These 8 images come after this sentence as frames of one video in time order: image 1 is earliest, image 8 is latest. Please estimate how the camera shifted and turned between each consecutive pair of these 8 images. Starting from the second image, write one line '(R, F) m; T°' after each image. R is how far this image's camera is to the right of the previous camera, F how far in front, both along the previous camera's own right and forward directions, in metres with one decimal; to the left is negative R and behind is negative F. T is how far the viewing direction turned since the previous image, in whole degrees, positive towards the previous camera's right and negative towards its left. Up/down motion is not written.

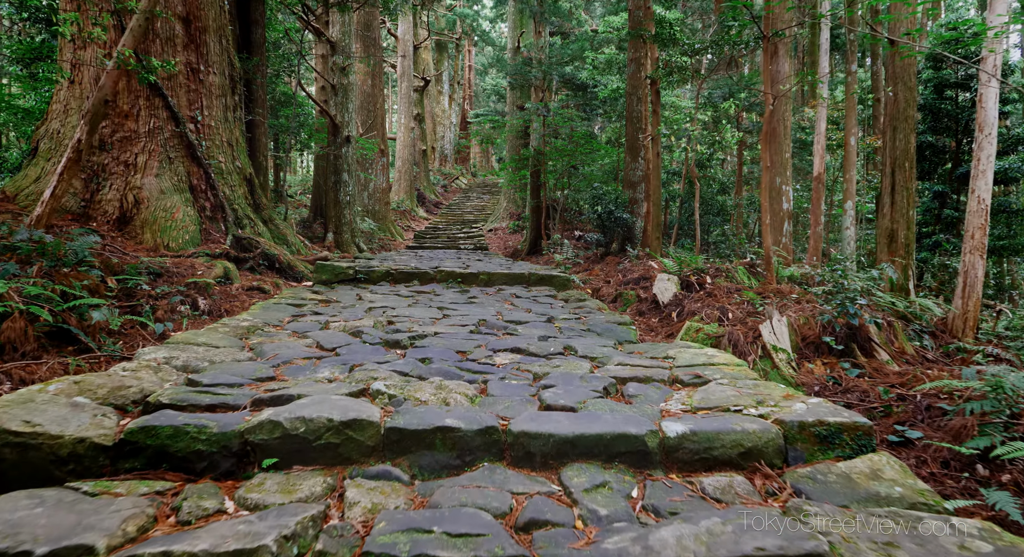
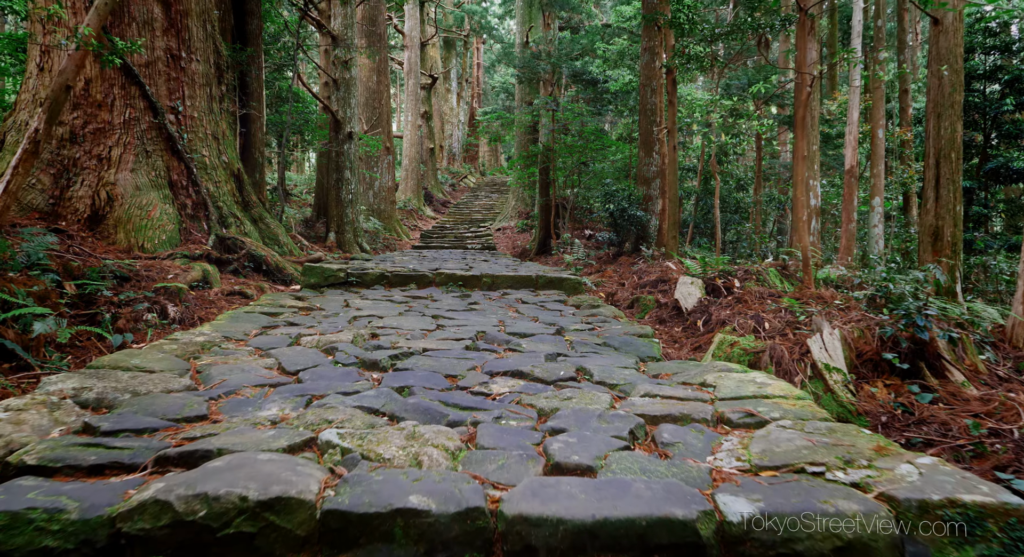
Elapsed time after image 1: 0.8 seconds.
(0.0, +0.5) m; -1°
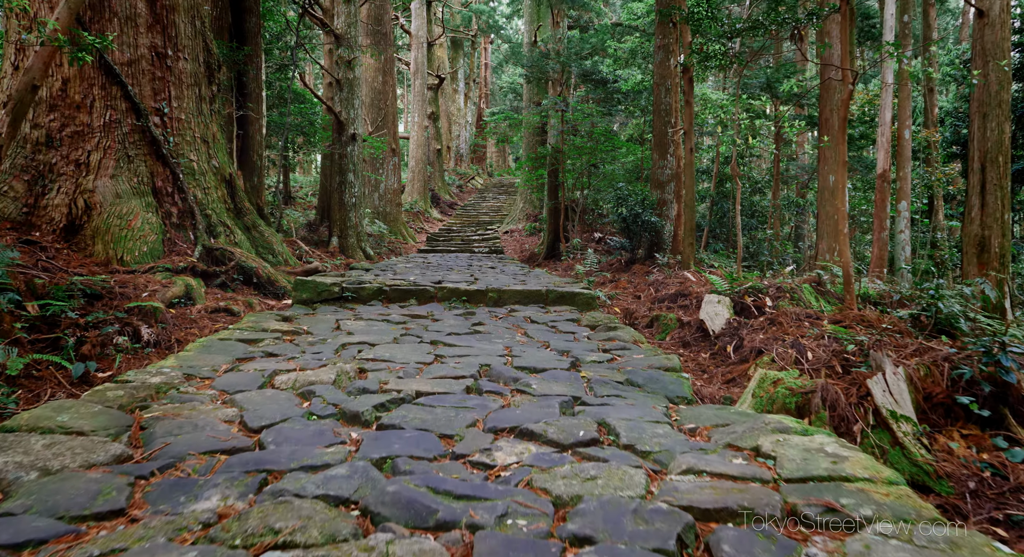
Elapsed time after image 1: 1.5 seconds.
(0.0, +0.4) m; -1°
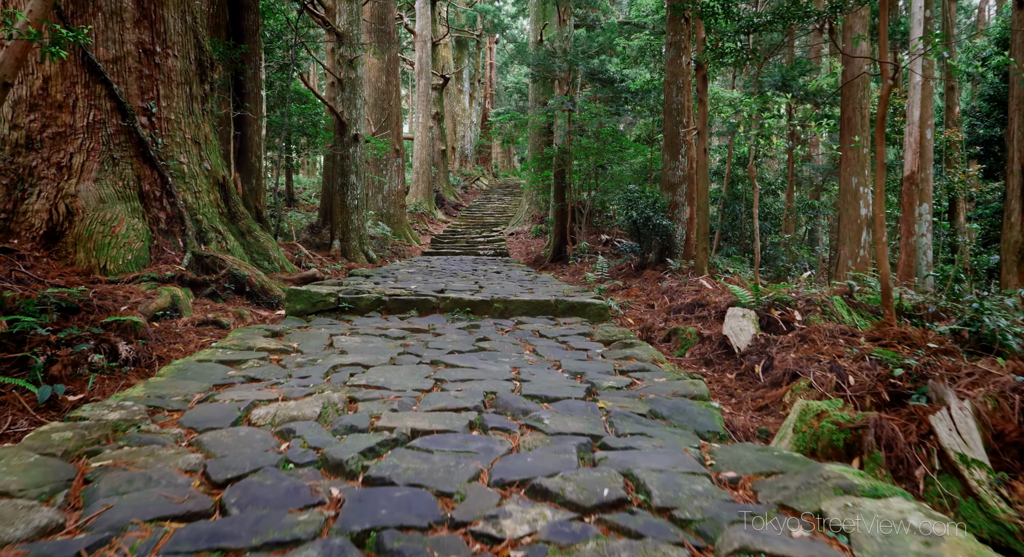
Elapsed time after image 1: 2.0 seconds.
(0.0, +0.3) m; 0°
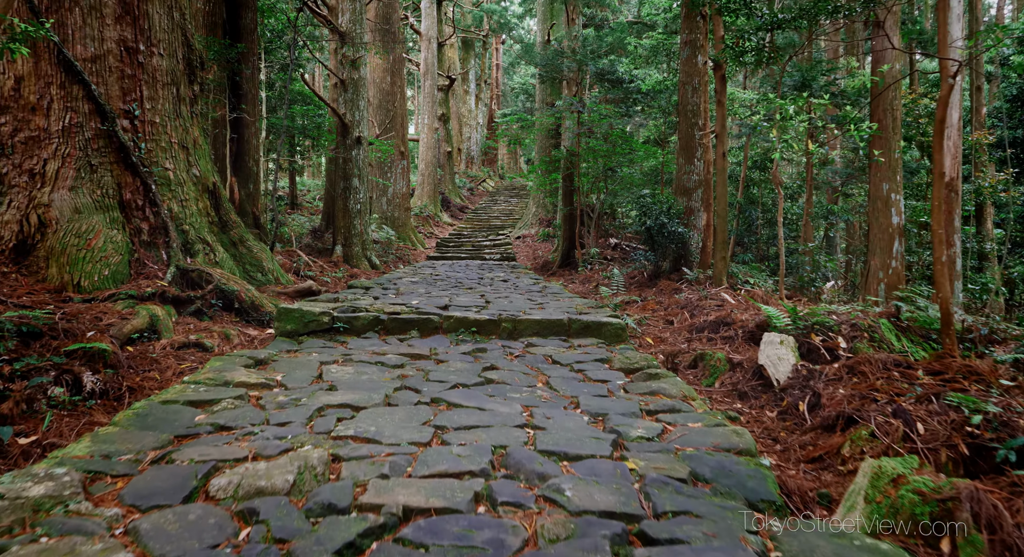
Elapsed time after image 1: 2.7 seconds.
(0.0, +0.4) m; 0°
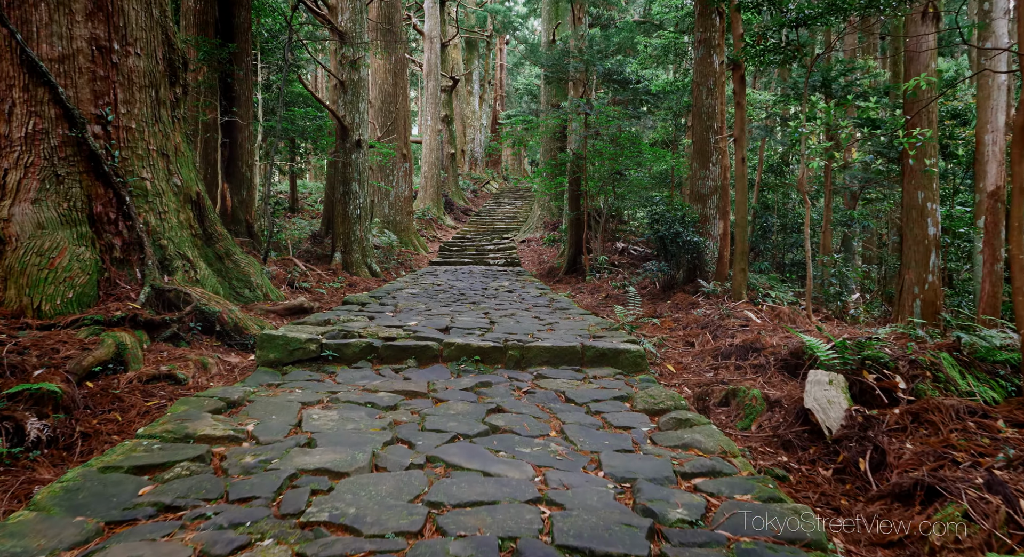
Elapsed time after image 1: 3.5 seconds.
(0.0, +0.4) m; 0°
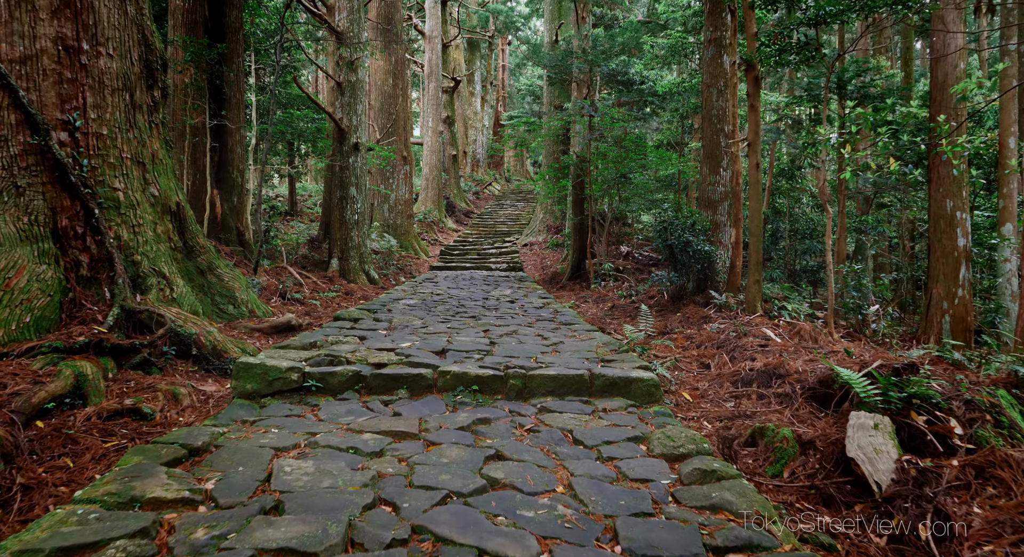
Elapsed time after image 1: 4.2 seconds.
(0.0, +0.4) m; 0°
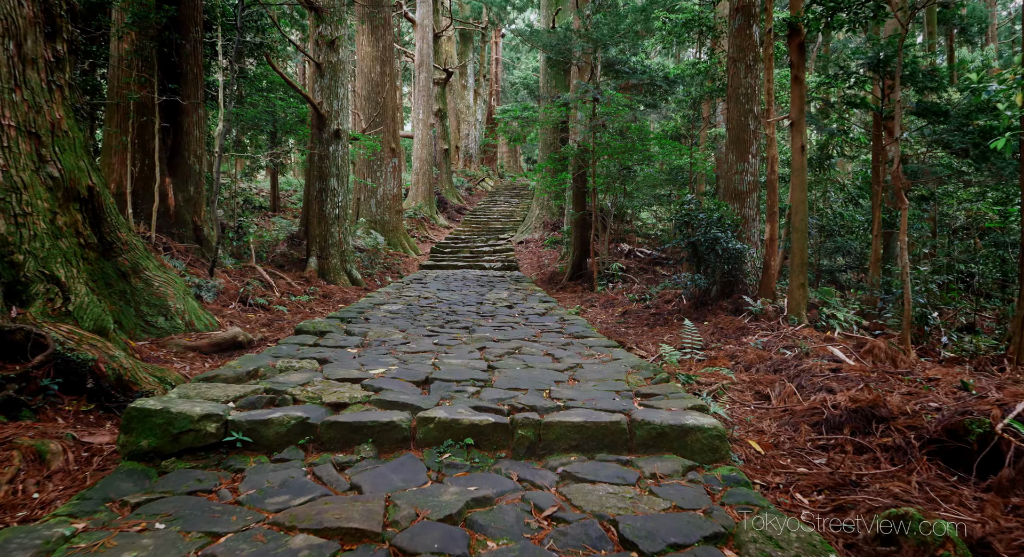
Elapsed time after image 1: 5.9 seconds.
(-0.1, +1.1) m; +1°
